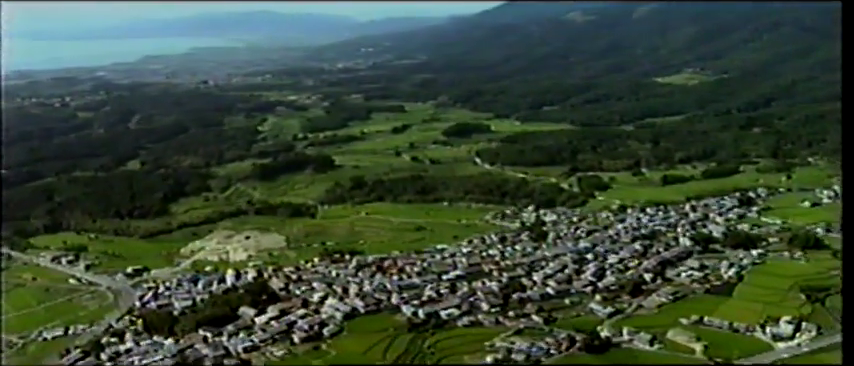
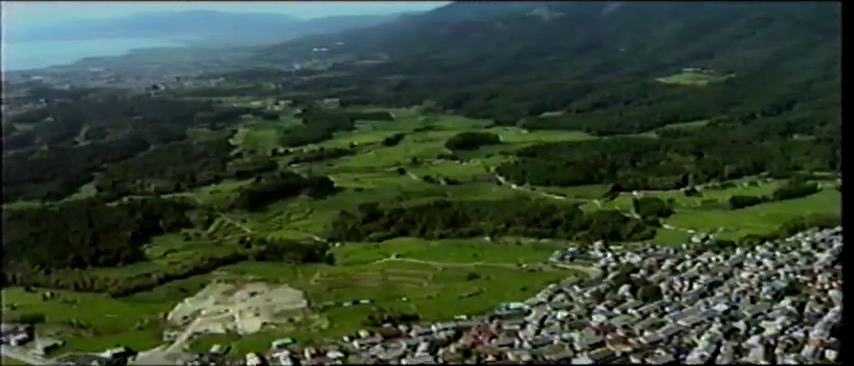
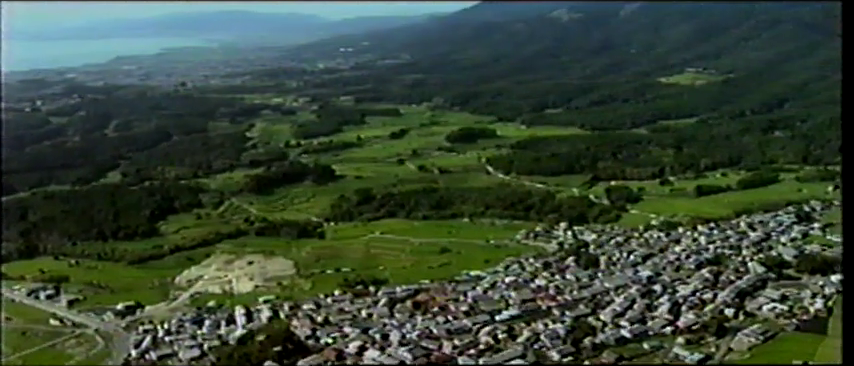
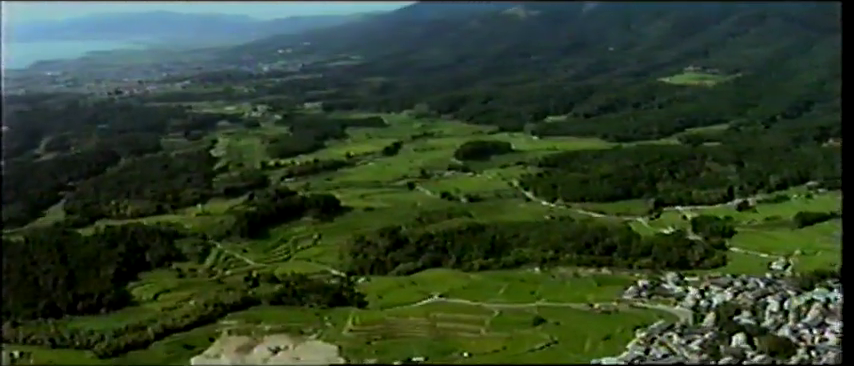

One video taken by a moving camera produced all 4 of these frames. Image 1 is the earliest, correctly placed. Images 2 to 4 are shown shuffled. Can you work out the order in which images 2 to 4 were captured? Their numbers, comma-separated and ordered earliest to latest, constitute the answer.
3, 2, 4
